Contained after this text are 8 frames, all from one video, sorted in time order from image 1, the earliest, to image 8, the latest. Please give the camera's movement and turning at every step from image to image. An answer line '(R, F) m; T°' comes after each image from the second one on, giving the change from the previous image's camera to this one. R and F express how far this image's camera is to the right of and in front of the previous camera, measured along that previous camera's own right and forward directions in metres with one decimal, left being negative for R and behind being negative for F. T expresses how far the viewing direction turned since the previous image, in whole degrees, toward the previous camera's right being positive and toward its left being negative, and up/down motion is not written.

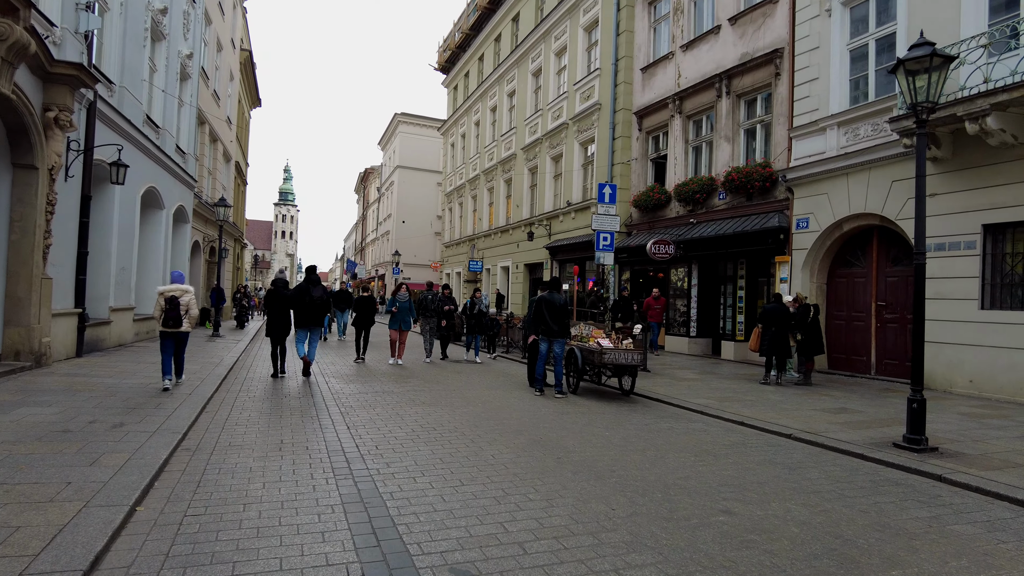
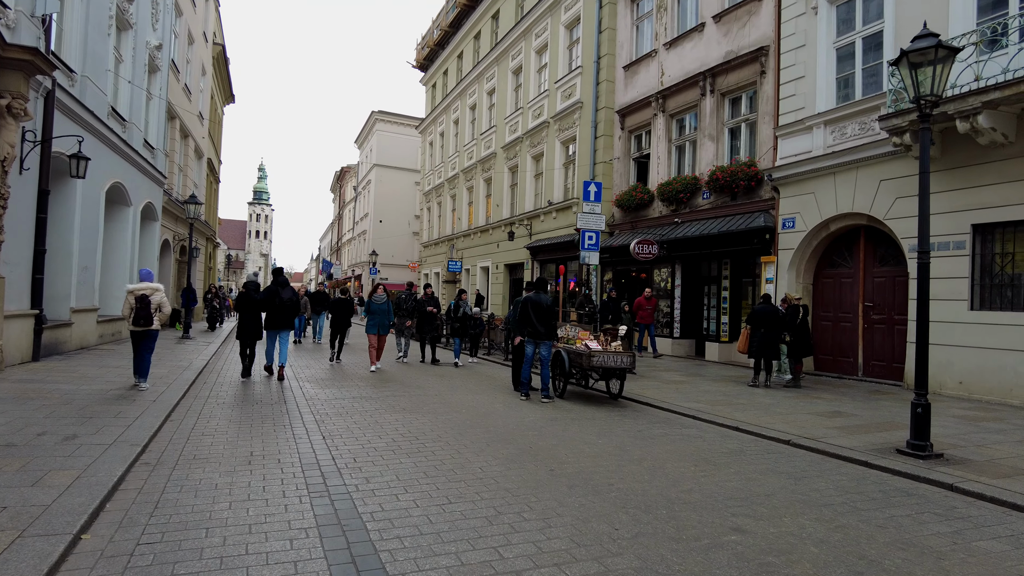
(-0.1, +0.4) m; +2°
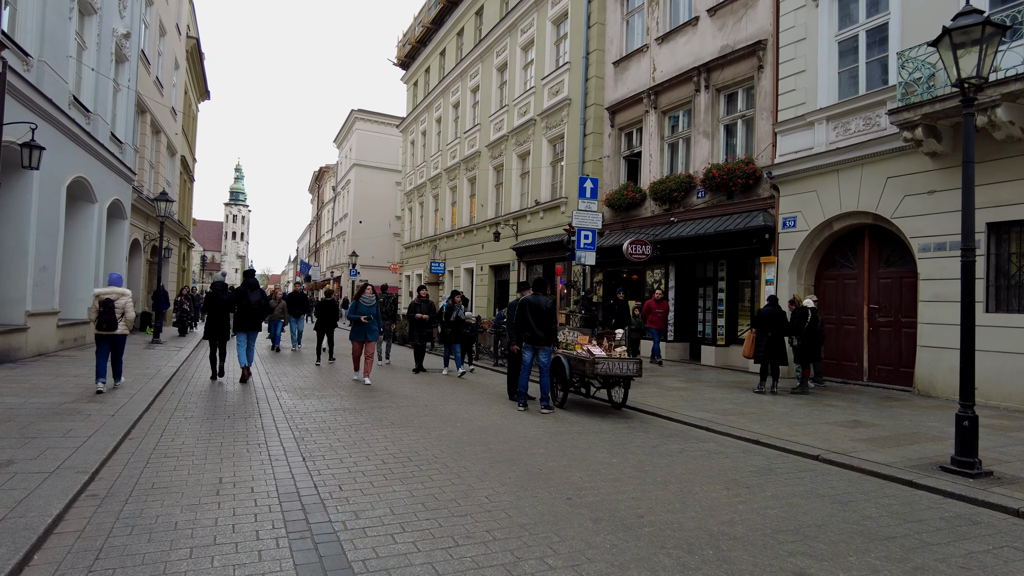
(-0.2, +0.6) m; +2°
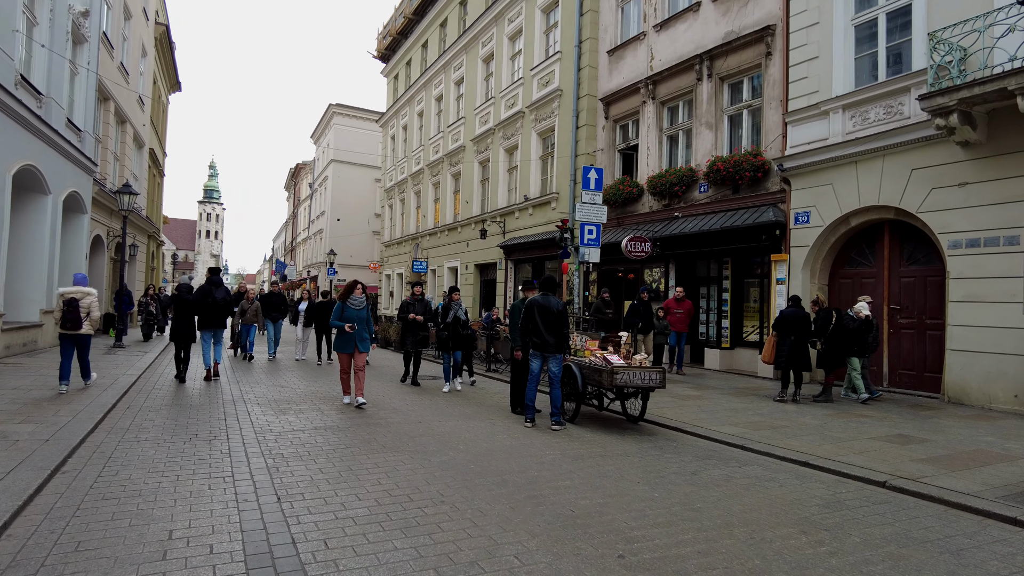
(-0.3, +0.9) m; +2°
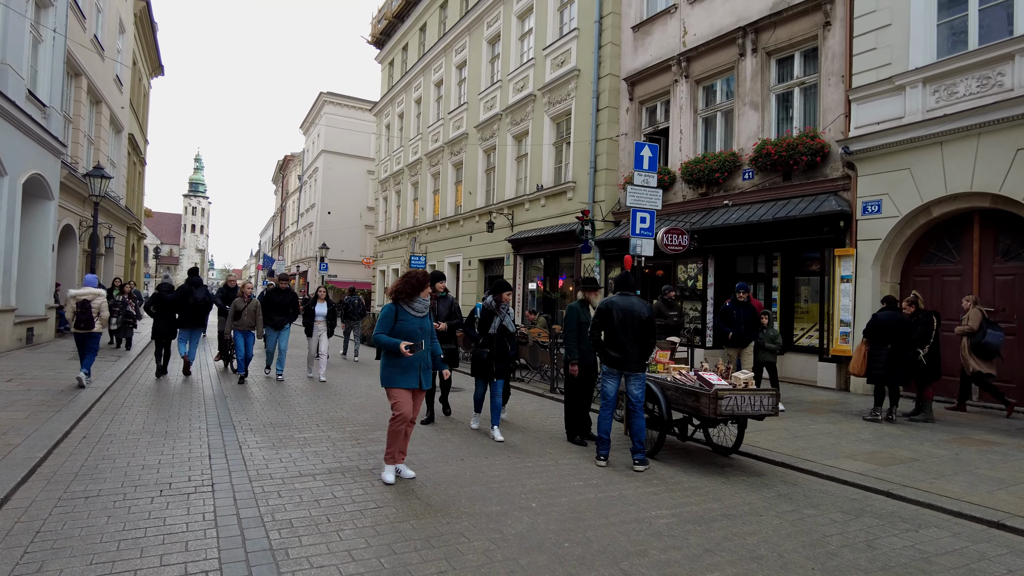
(-0.7, +1.6) m; +1°
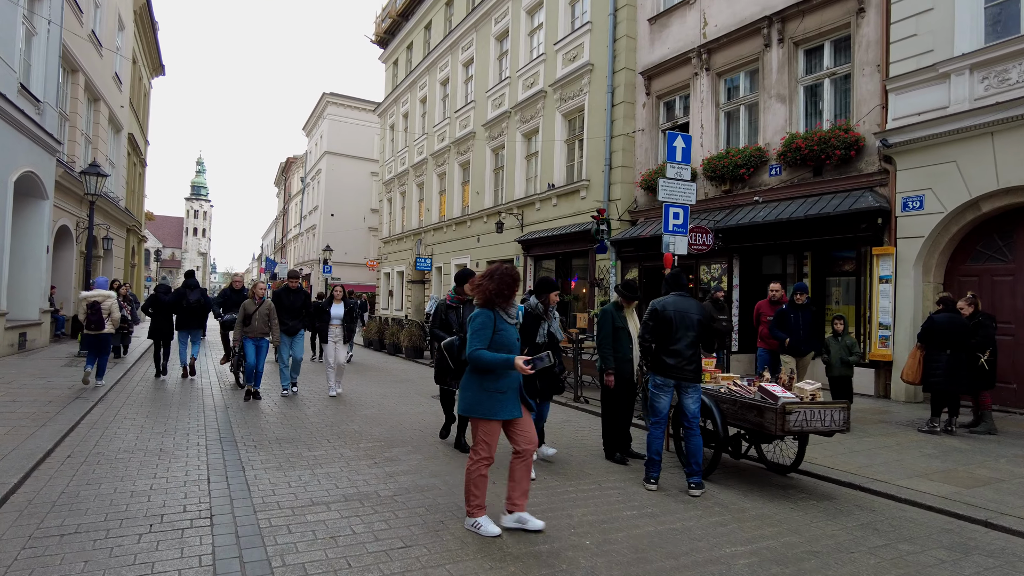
(-0.3, +0.6) m; 0°
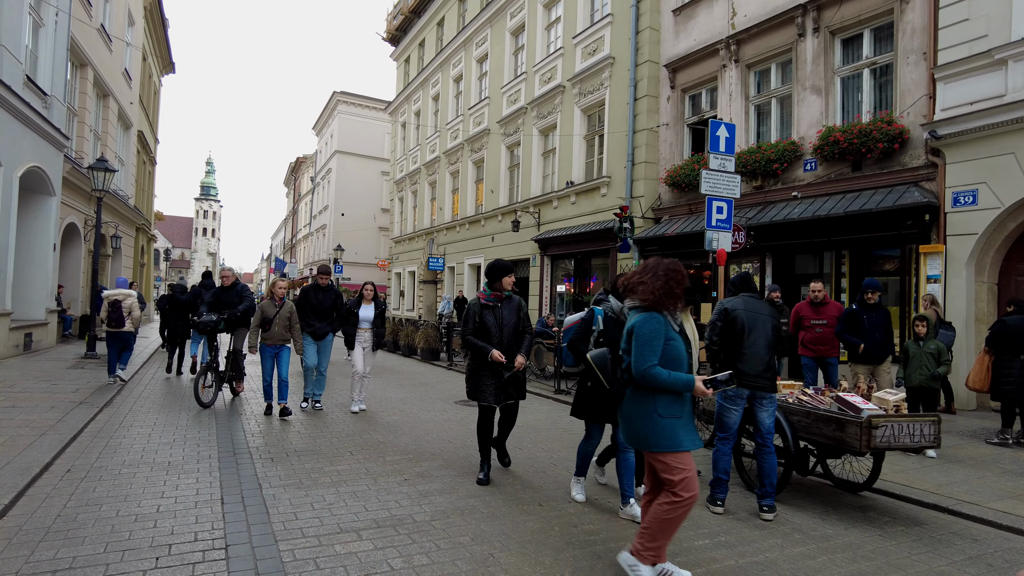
(-0.3, +0.5) m; -1°
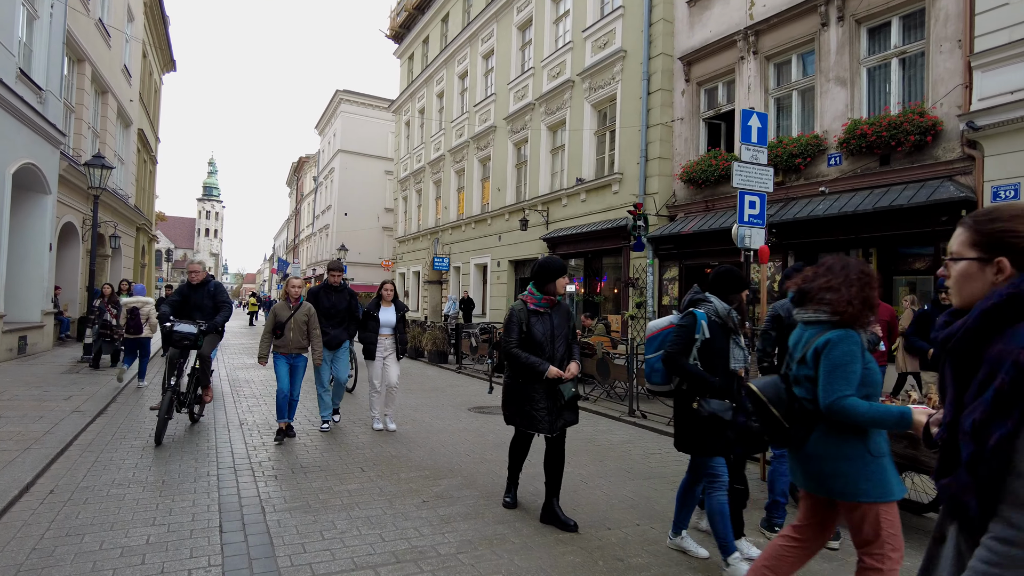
(-0.2, +0.5) m; 0°
